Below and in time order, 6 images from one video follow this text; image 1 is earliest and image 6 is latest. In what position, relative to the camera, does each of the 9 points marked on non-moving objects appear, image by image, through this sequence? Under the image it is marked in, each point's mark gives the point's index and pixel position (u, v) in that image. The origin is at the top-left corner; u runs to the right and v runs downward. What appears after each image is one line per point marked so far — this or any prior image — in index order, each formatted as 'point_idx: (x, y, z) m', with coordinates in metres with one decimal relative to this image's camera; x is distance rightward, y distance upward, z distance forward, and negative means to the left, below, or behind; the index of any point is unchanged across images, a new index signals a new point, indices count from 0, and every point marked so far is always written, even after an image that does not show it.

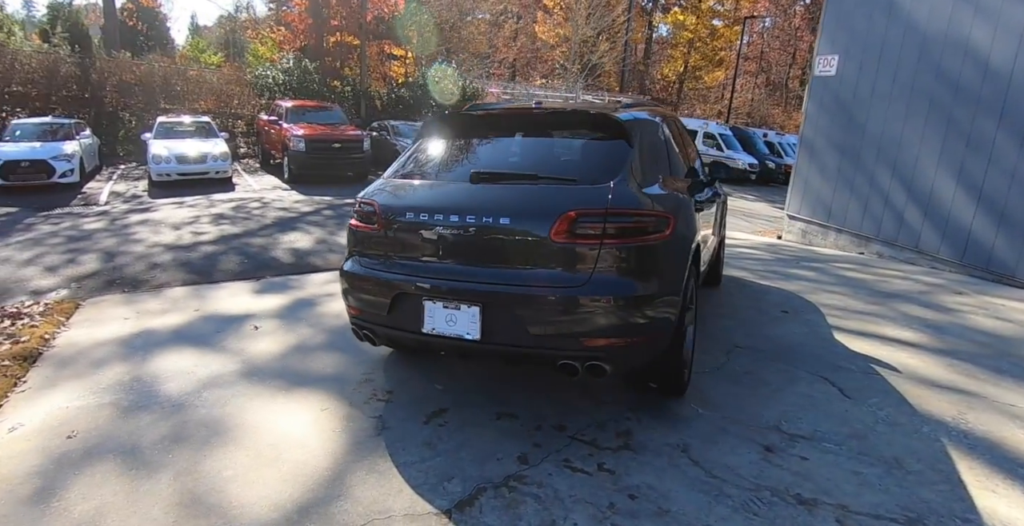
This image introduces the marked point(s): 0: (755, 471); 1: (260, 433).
0: (+1.0, -0.9, +2.6) m
1: (-1.2, -0.8, +3.0) m
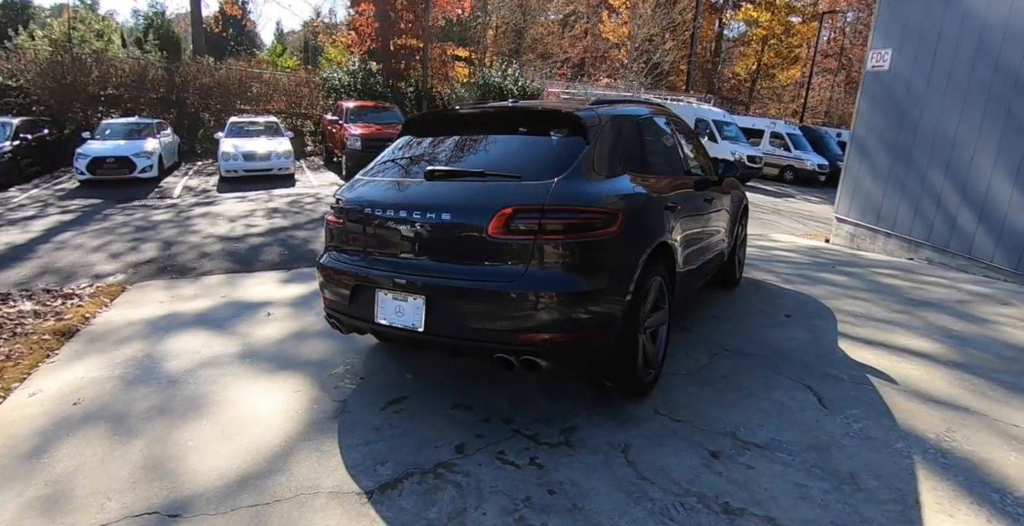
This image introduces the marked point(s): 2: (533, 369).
0: (+0.7, -0.9, +2.5) m
1: (-1.5, -0.8, +3.2) m
2: (0.0, -0.5, +2.8) m
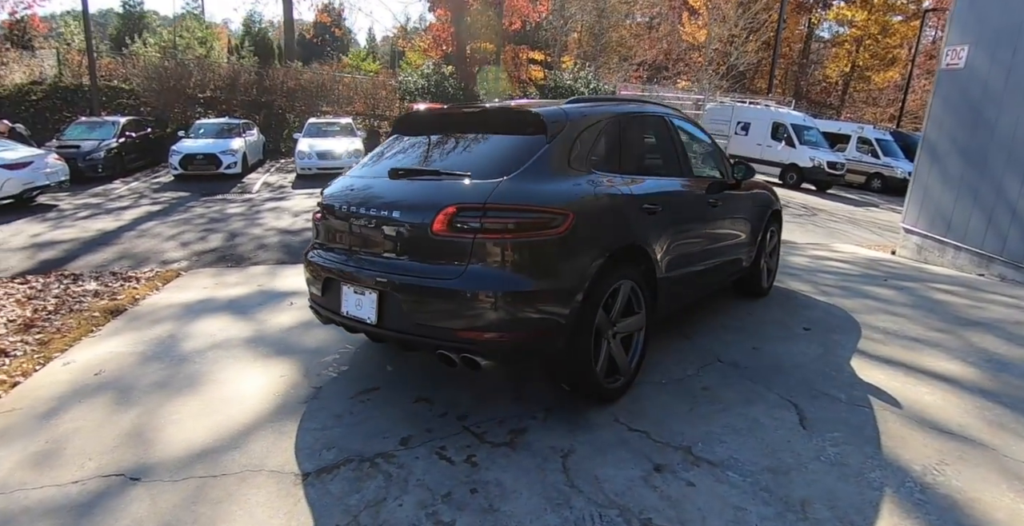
0: (+0.4, -0.9, +2.4) m
1: (-1.6, -0.7, +3.4) m
2: (-0.2, -0.5, +2.8) m
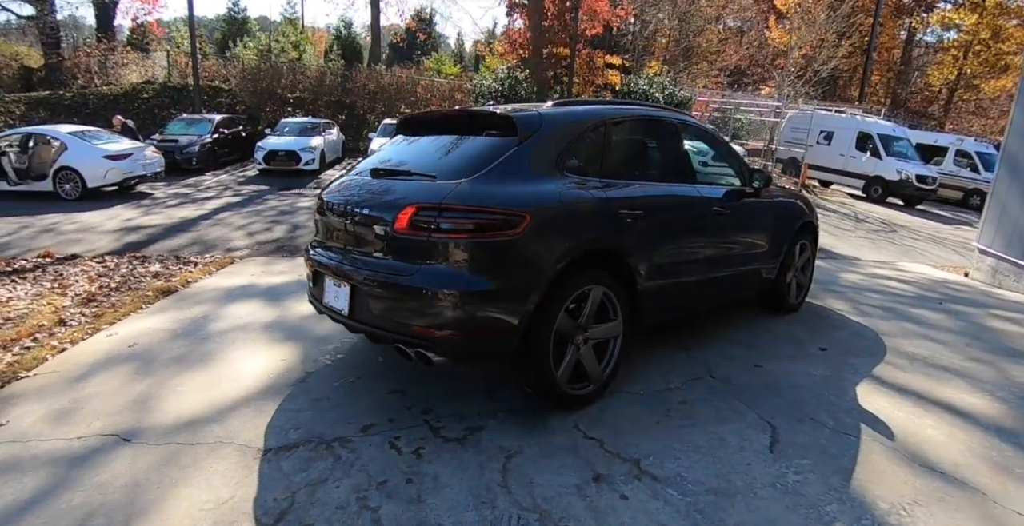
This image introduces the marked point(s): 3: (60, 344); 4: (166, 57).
0: (+0.2, -0.9, +2.4) m
1: (-1.7, -0.6, +3.7) m
2: (-0.4, -0.5, +2.9) m
3: (-3.1, -0.5, +4.1) m
4: (-10.7, +6.3, +18.7) m
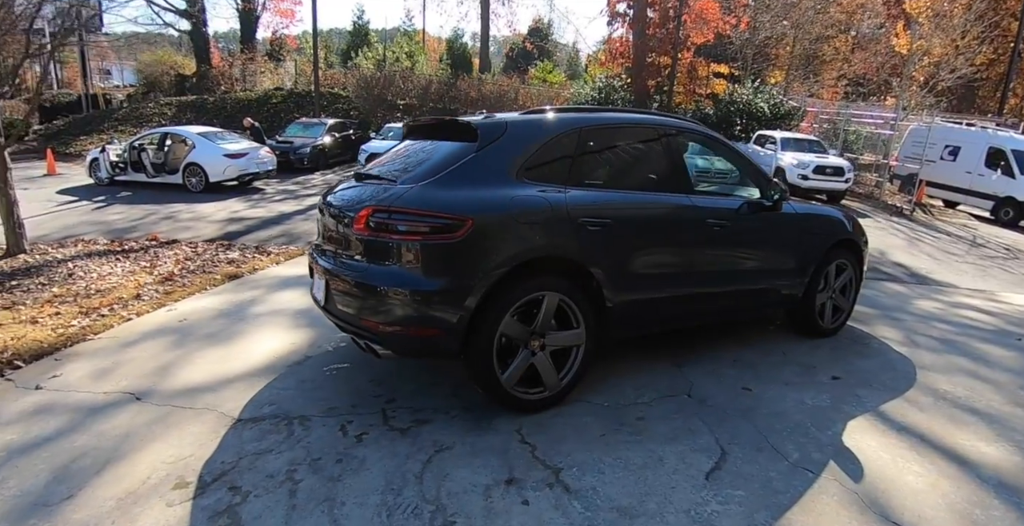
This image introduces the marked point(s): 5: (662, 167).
0: (-0.2, -0.9, +2.5) m
1: (-1.8, -0.6, +4.1) m
2: (-0.7, -0.5, +3.1) m
3: (-3.0, -0.4, +4.8) m
4: (-7.3, +6.7, +20.6) m
5: (+0.9, +0.5, +3.7) m
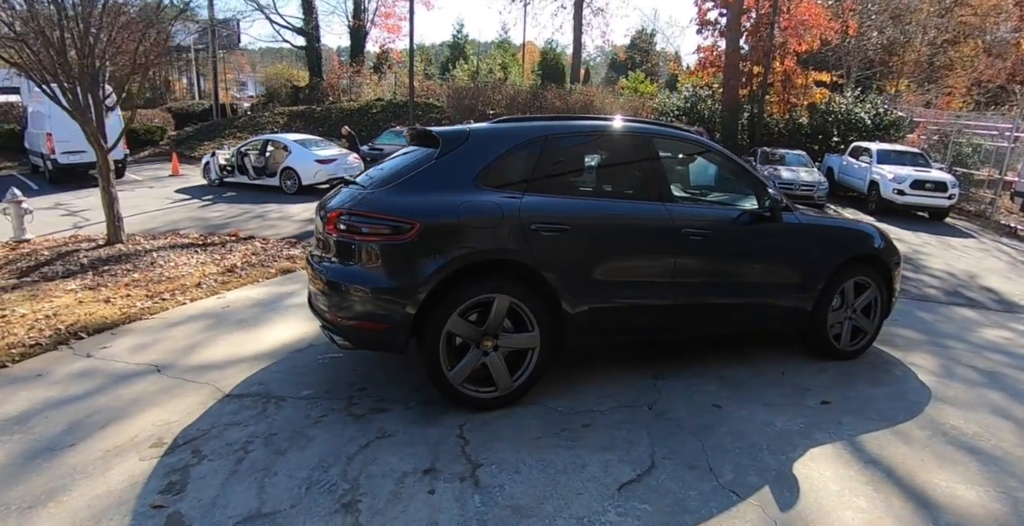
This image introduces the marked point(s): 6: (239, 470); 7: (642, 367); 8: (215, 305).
0: (-0.6, -0.9, +2.8) m
1: (-1.9, -0.5, +4.6) m
2: (-0.9, -0.5, +3.4) m
3: (-2.9, -0.3, +5.5) m
4: (-4.1, +6.7, +21.9) m
5: (+0.8, +0.5, +3.7) m
6: (-1.2, -0.9, +2.8) m
7: (+0.9, -0.7, +4.0) m
8: (-2.6, -0.4, +5.4) m
